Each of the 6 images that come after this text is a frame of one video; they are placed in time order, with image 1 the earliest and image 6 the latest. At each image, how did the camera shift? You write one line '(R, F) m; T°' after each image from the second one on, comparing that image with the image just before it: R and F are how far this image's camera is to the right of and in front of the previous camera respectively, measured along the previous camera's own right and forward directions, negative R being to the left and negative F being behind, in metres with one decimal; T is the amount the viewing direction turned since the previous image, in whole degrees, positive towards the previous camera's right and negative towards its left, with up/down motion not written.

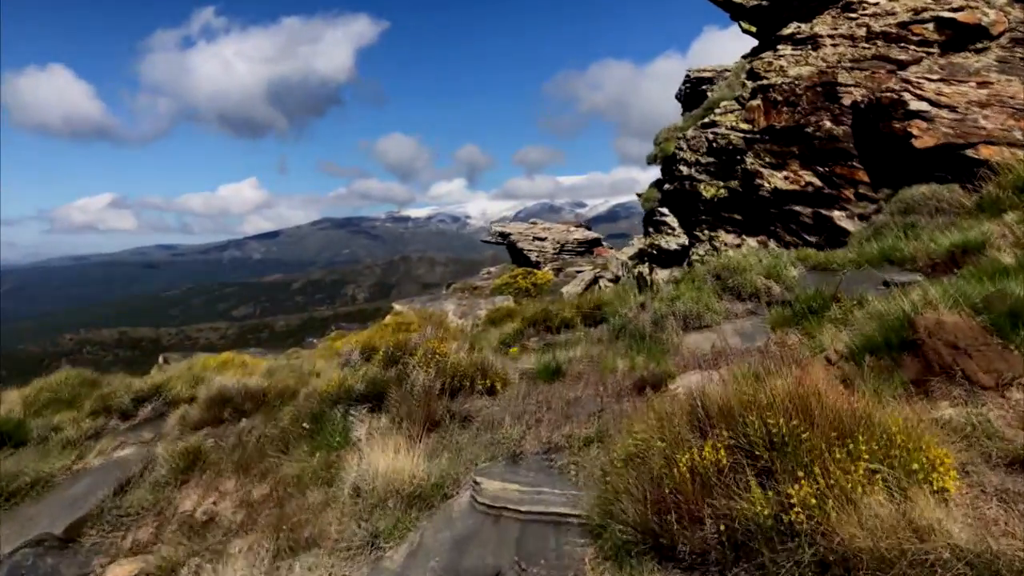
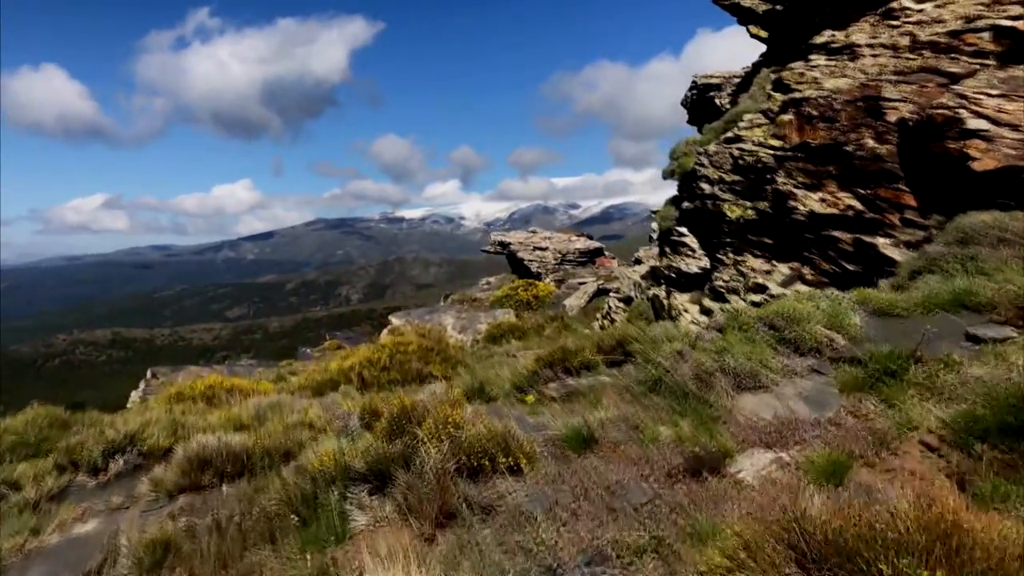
(-0.2, +1.1) m; 0°
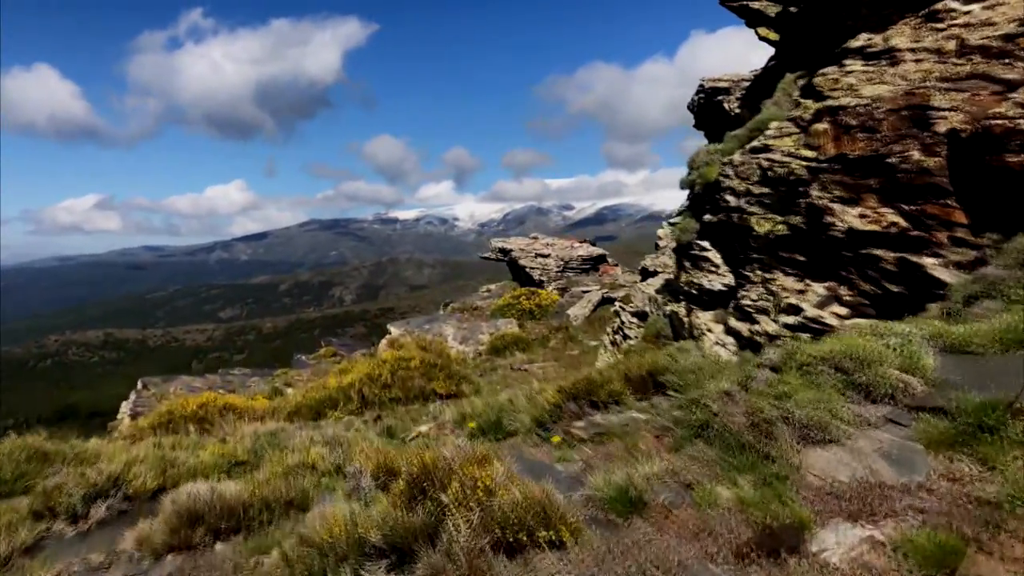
(-0.3, +0.8) m; 0°
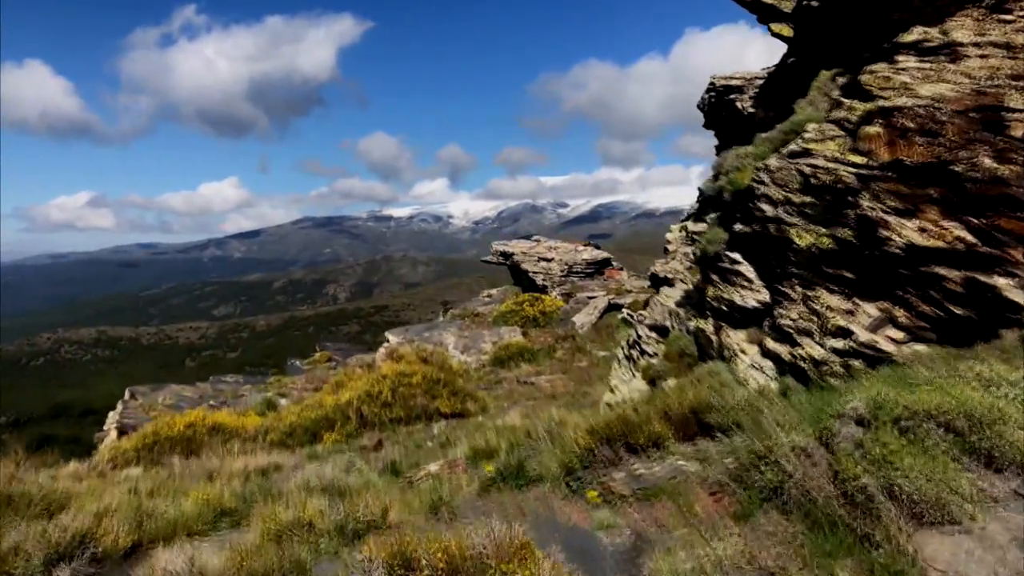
(-0.3, +1.1) m; 0°
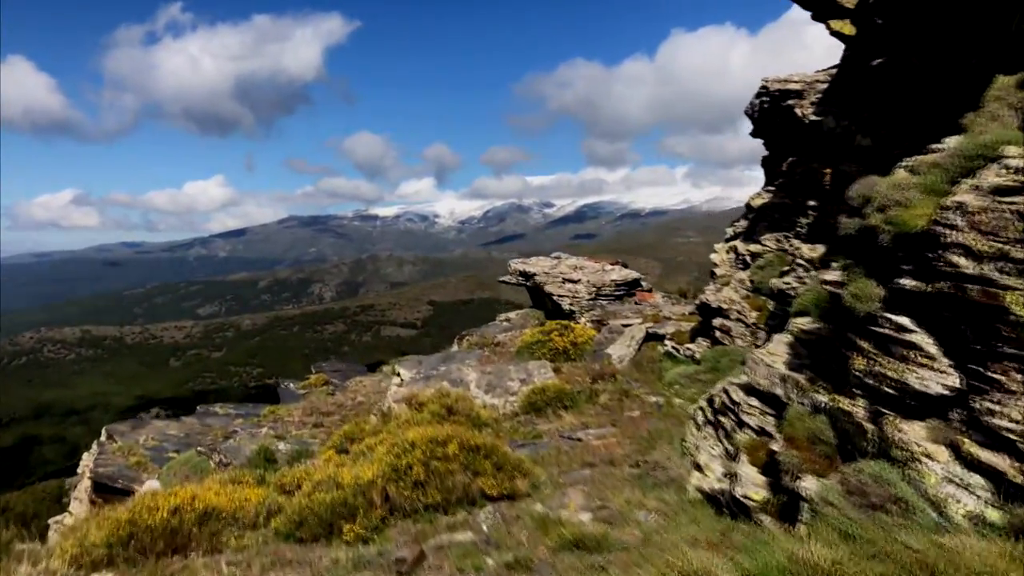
(-1.2, +3.1) m; +1°
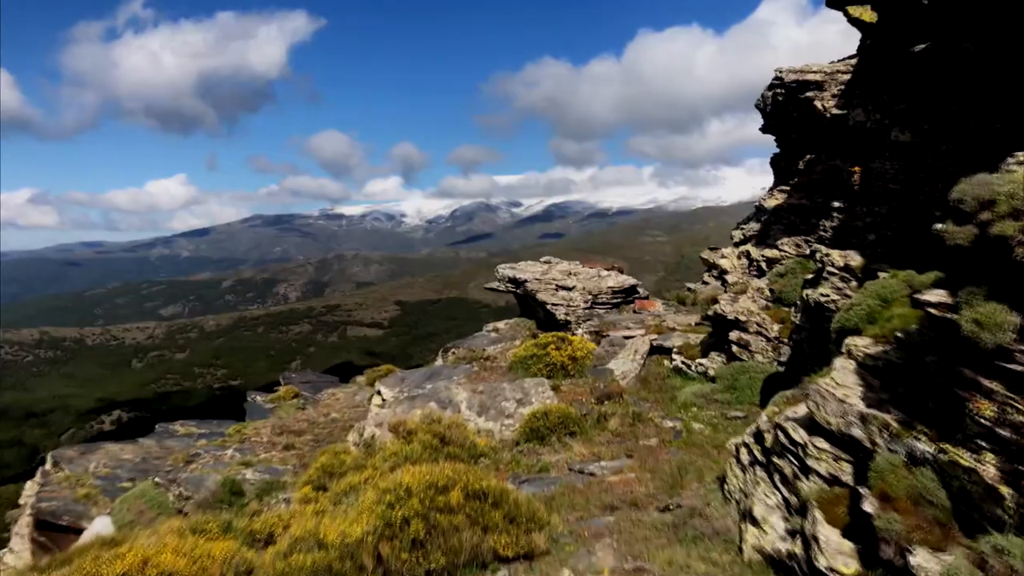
(-0.7, +2.2) m; +2°
